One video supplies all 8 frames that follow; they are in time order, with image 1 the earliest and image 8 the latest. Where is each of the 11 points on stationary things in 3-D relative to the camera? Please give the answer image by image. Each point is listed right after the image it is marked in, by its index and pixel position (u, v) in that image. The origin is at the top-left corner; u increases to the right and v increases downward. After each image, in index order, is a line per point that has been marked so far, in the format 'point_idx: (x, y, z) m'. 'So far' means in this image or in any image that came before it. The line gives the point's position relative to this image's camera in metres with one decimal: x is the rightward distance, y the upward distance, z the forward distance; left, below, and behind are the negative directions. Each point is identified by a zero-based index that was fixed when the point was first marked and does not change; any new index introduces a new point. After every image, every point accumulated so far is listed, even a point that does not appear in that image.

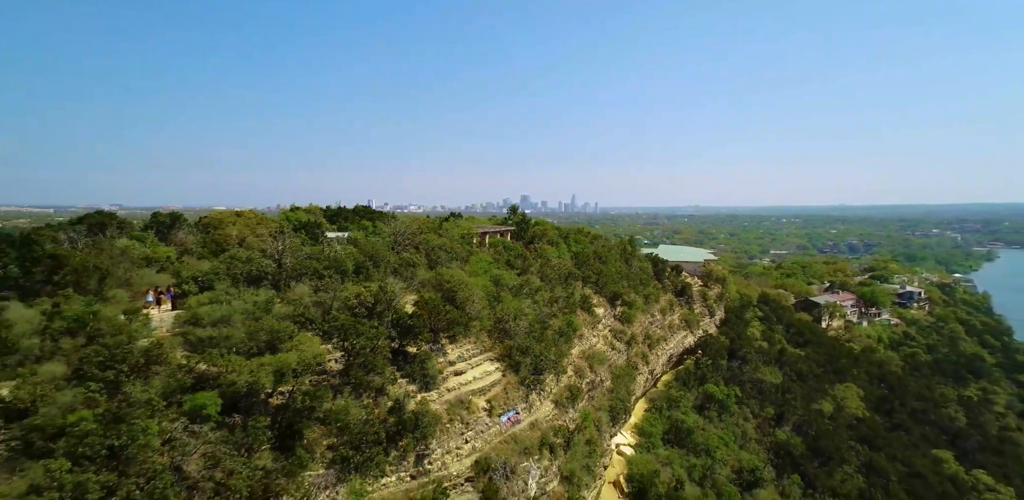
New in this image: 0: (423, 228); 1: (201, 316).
0: (-3.0, +0.7, +16.3) m
1: (-5.8, -1.2, +9.5) m
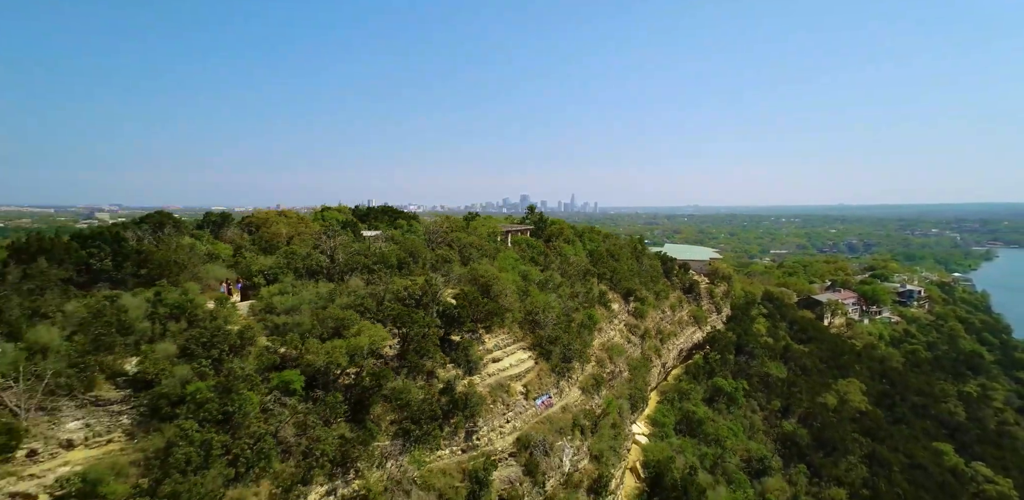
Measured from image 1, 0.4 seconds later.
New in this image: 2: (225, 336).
0: (-2.1, +0.8, +17.3) m
1: (-5.0, -1.2, +10.4) m
2: (-5.1, -1.6, +9.2) m
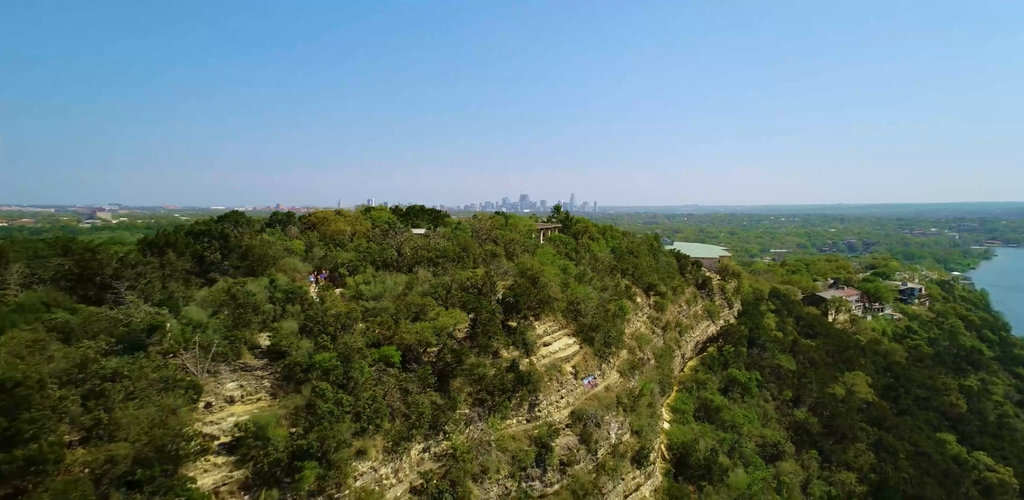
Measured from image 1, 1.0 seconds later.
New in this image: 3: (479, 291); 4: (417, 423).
0: (-0.7, +1.0, +18.6) m
1: (-3.6, -1.0, +11.8) m
2: (-3.7, -1.4, +10.5) m
3: (-0.9, -1.1, +13.1) m
4: (-1.9, -3.4, +9.7) m
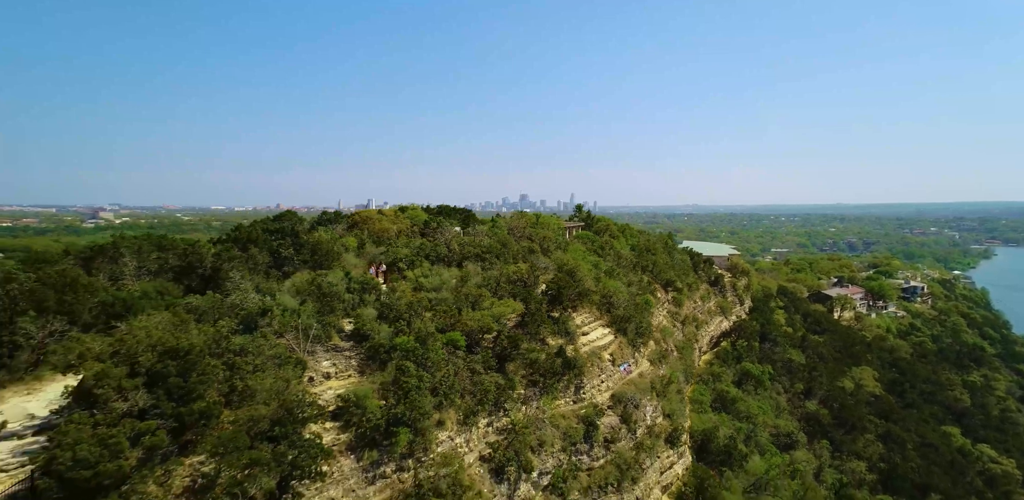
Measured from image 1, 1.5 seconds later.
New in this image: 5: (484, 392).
0: (+0.5, +1.1, +19.6) m
1: (-2.3, -0.9, +12.8) m
2: (-2.4, -1.3, +11.5) m
3: (+0.3, -1.0, +14.1) m
4: (-0.6, -3.3, +10.7) m
5: (-0.6, -3.1, +10.7) m
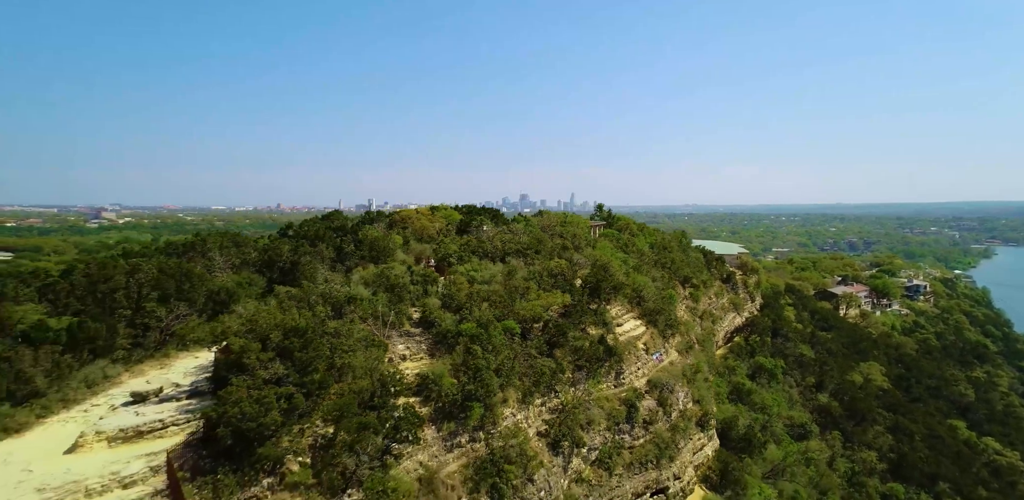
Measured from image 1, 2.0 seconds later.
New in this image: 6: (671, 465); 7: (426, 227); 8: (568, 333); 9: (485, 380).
0: (+1.8, +1.2, +20.6) m
1: (-1.0, -0.7, +13.7) m
2: (-1.2, -1.1, +12.4) m
3: (+1.6, -0.9, +15.0) m
4: (+0.6, -3.1, +11.6) m
5: (+0.7, -3.0, +11.6) m
6: (+4.4, -6.0, +13.5) m
7: (-3.2, +1.0, +18.3) m
8: (+1.5, -2.2, +13.0) m
9: (-0.6, -2.8, +10.5) m
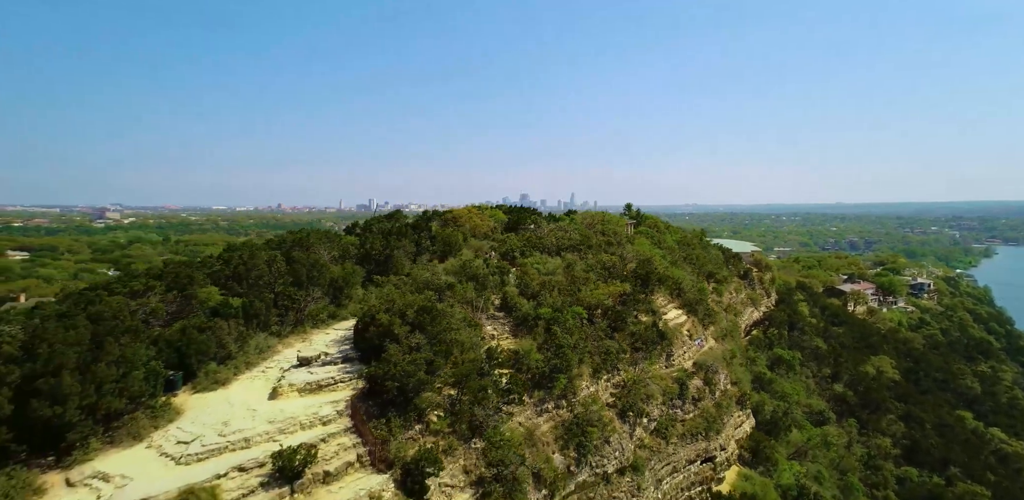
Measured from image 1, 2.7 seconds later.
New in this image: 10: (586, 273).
0: (+3.7, +1.4, +22.1) m
1: (+0.9, -0.6, +15.3) m
2: (+0.8, -1.0, +14.0) m
3: (+3.5, -0.7, +16.6) m
4: (+2.6, -2.9, +13.1) m
5: (+2.6, -2.8, +13.2) m
6: (+6.4, -5.8, +15.0) m
7: (-1.3, +1.2, +19.8) m
8: (+3.4, -2.0, +14.5) m
9: (+1.4, -2.6, +12.0) m
10: (+2.4, -0.7, +15.6) m
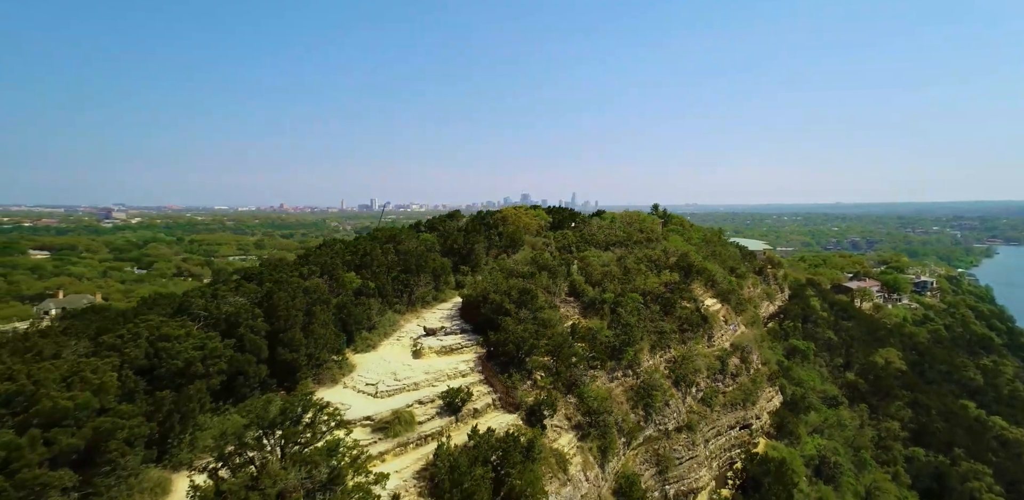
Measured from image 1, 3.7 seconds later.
0: (+5.9, +1.6, +24.3) m
1: (+3.1, -0.3, +17.5) m
2: (+3.0, -0.8, +16.2) m
3: (+5.7, -0.5, +18.8) m
4: (+4.8, -2.7, +15.3) m
5: (+4.8, -2.6, +15.4) m
6: (+8.6, -5.6, +17.2) m
7: (+0.9, +1.4, +22.0) m
8: (+5.6, -1.8, +16.7) m
9: (+3.6, -2.4, +14.2) m
10: (+4.6, -0.5, +17.8) m
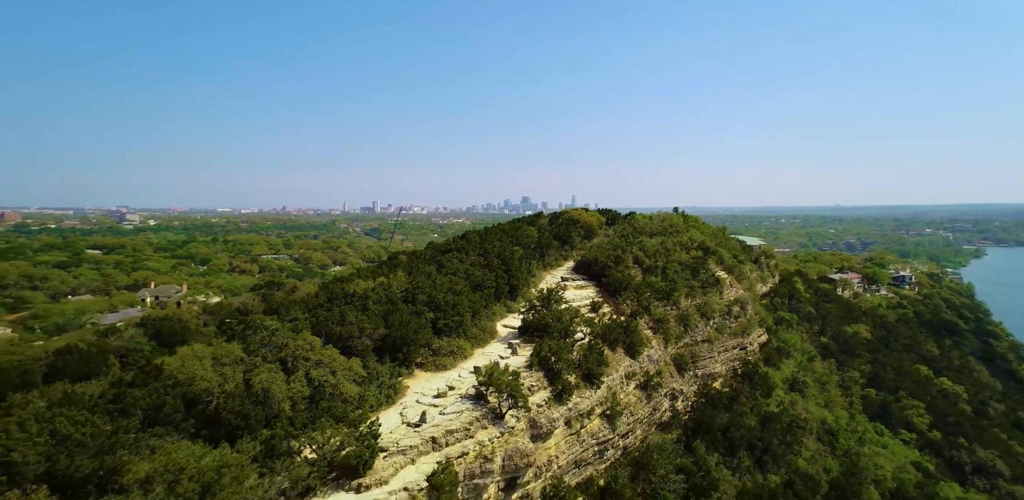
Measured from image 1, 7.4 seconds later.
0: (+10.5, +2.3, +34.0) m
1: (+7.6, +0.4, +27.2) m
2: (+7.5, 0.0, +25.9) m
3: (+10.3, +0.3, +28.5) m
4: (+9.3, -2.0, +25.0) m
5: (+9.3, -1.8, +25.1) m
6: (+13.1, -4.9, +26.9) m
7: (+5.5, +2.1, +31.7) m
8: (+10.1, -1.1, +26.4) m
9: (+8.1, -1.6, +23.9) m
10: (+9.1, +0.2, +27.5) m
